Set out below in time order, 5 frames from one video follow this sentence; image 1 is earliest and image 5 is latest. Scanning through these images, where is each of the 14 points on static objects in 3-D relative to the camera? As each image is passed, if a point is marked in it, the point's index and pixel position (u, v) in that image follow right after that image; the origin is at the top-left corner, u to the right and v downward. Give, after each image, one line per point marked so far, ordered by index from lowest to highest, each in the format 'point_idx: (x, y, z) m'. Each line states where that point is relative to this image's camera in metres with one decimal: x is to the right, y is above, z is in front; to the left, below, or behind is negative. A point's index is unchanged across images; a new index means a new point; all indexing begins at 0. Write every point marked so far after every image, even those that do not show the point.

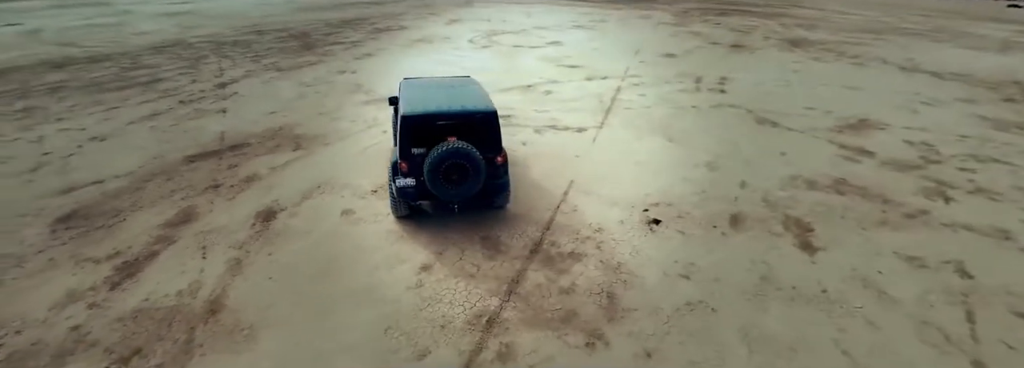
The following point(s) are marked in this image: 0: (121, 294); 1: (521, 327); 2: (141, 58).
0: (-3.0, -0.9, +3.3) m
1: (0.0, -1.0, +3.2) m
2: (-9.0, +3.0, +10.5) m
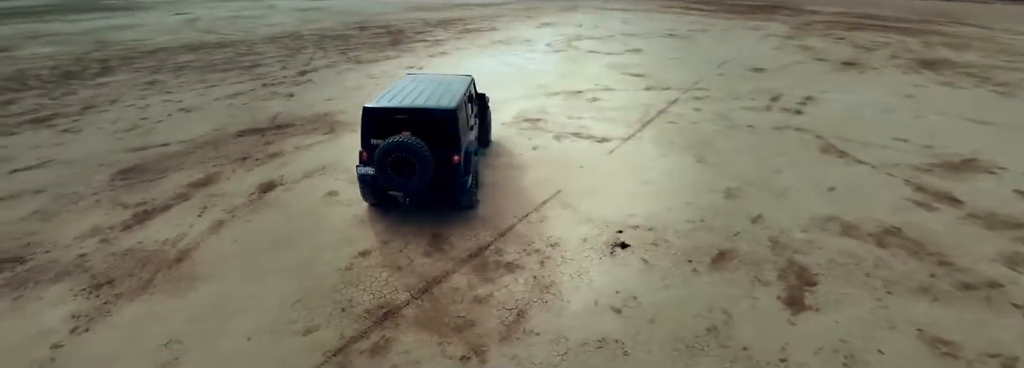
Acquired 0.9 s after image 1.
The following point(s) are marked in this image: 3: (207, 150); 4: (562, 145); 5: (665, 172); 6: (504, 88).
0: (-3.6, -0.5, +4.0) m
1: (-0.8, -1.0, +3.1) m
2: (-7.3, +3.9, +12.3) m
3: (-4.2, +0.5, +5.8) m
4: (+0.7, +0.6, +6.4) m
5: (+2.0, +0.2, +5.6) m
6: (-0.2, +2.1, +9.3) m
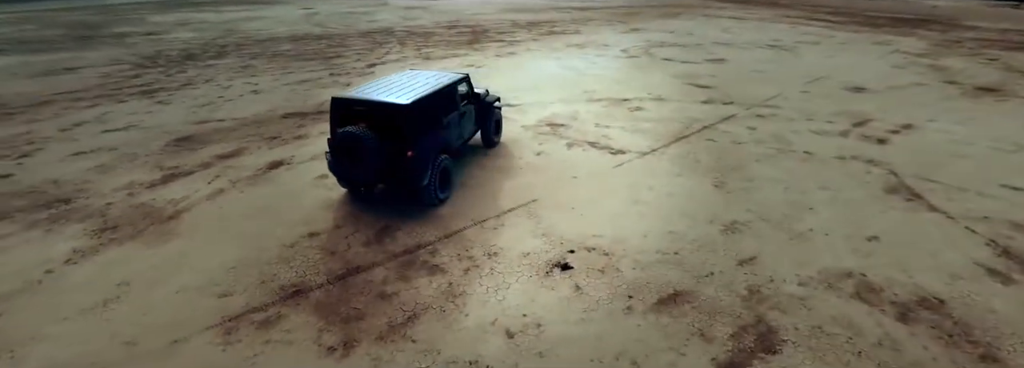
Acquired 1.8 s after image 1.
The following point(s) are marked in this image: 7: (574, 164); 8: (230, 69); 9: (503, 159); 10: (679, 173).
0: (-4.0, -0.1, +4.7) m
1: (-1.6, -0.9, +3.2) m
2: (-5.2, +4.5, +13.6) m
3: (-4.1, +0.9, +6.7) m
4: (+0.8, +0.4, +6.1) m
5: (+1.8, -0.1, +5.0) m
6: (+0.7, +2.0, +9.1) m
7: (+0.8, +0.3, +5.8) m
8: (-6.5, +2.6, +9.9) m
9: (-0.1, +0.3, +5.9) m
10: (+2.2, +0.1, +5.6) m
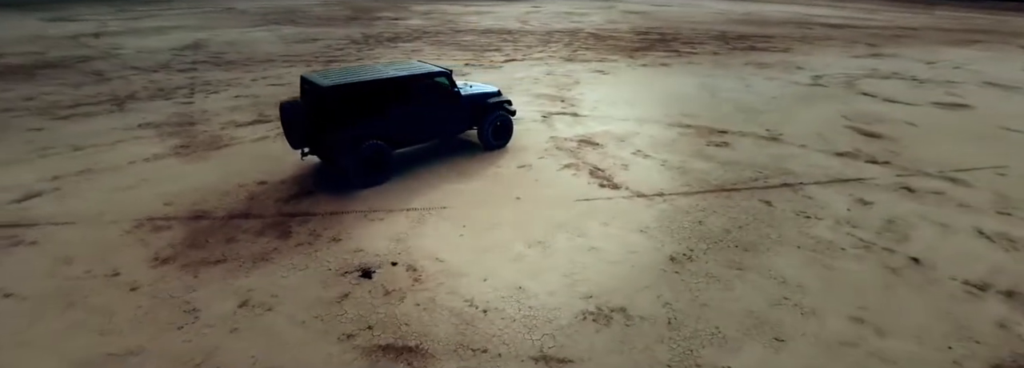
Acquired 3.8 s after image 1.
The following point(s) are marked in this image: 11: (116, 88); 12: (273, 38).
0: (-4.3, +0.9, +6.6) m
1: (-3.2, -0.4, +4.1) m
2: (+0.2, +5.0, +14.6) m
3: (-3.2, +1.7, +8.2) m
4: (+0.5, +0.1, +5.4) m
5: (+0.7, -0.6, +3.9) m
6: (+2.3, +1.4, +7.9) m
7: (+0.4, 0.0, +5.1) m
8: (-3.2, +3.7, +12.1) m
9: (-0.4, +0.3, +5.6) m
10: (+1.4, -0.5, +4.2) m
11: (-7.3, +1.8, +7.9) m
12: (-7.9, +4.8, +14.1) m
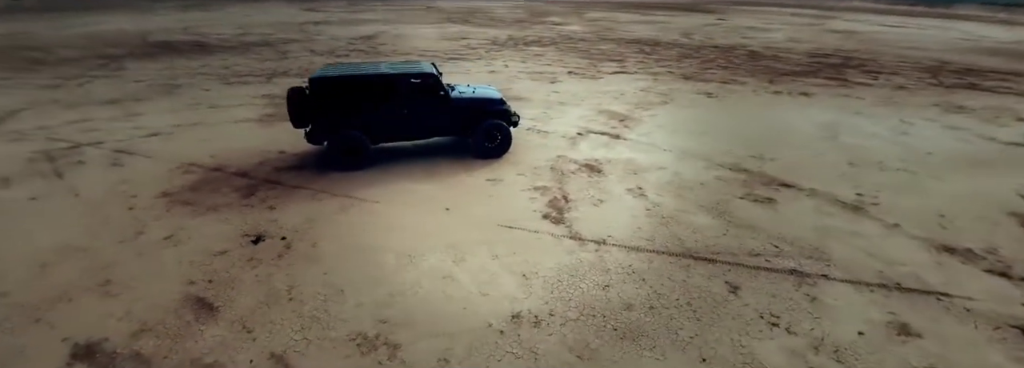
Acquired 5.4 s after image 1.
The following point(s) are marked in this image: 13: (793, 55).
0: (-3.6, +1.5, +8.0) m
1: (-3.9, +0.1, +5.3) m
2: (+4.5, +4.2, +13.4) m
3: (-1.8, +2.0, +9.0) m
4: (+0.1, -0.1, +4.9) m
5: (-0.5, -0.8, +3.6) m
6: (+2.9, +0.7, +6.4) m
7: (-0.2, -0.2, +4.7) m
8: (+0.2, +3.7, +12.5) m
9: (-0.6, +0.2, +5.5) m
10: (+0.2, -0.8, +3.6) m
11: (-5.6, +2.9, +10.4) m
12: (-3.1, +5.6, +16.2) m
13: (+7.5, +3.3, +11.7) m
